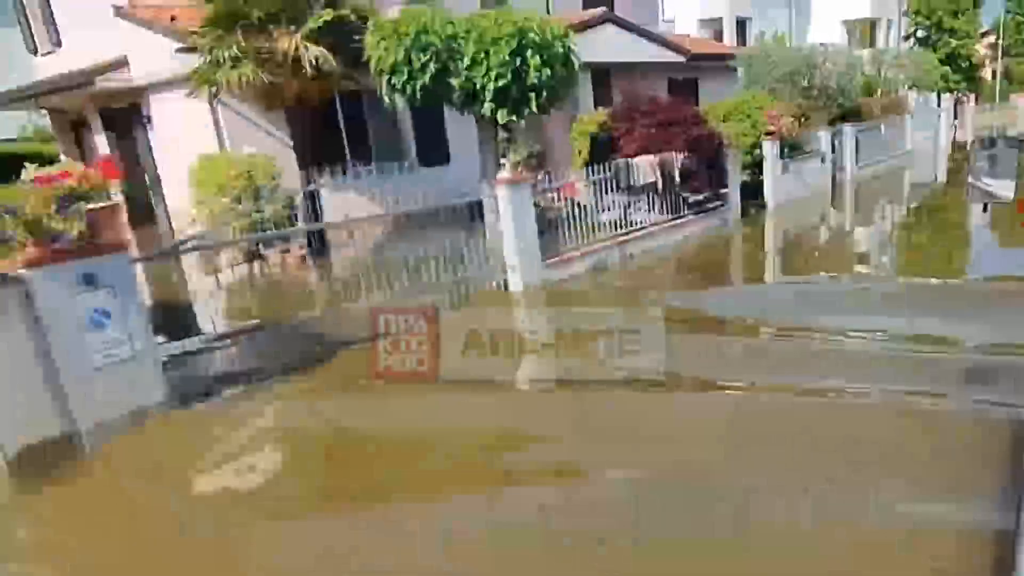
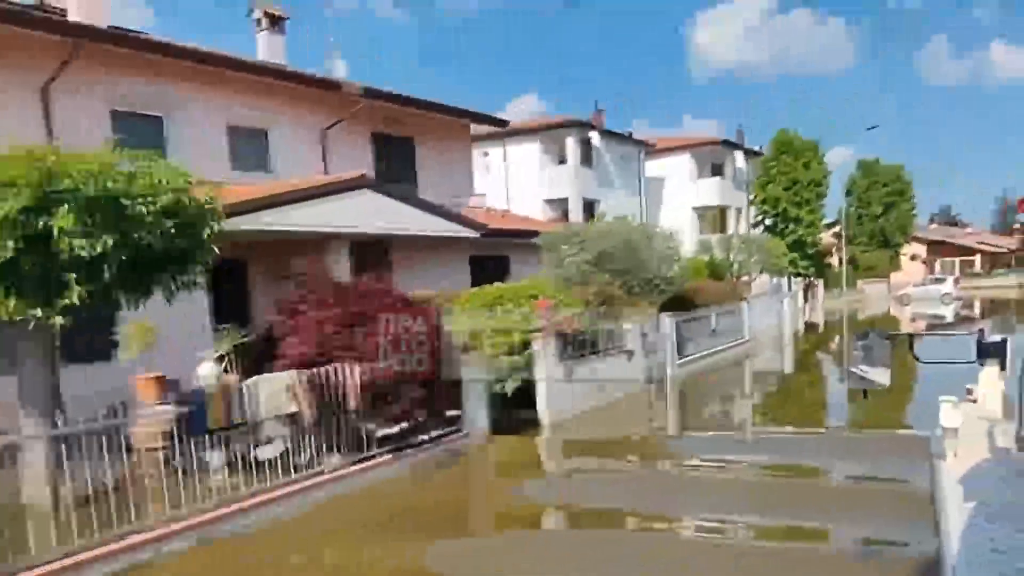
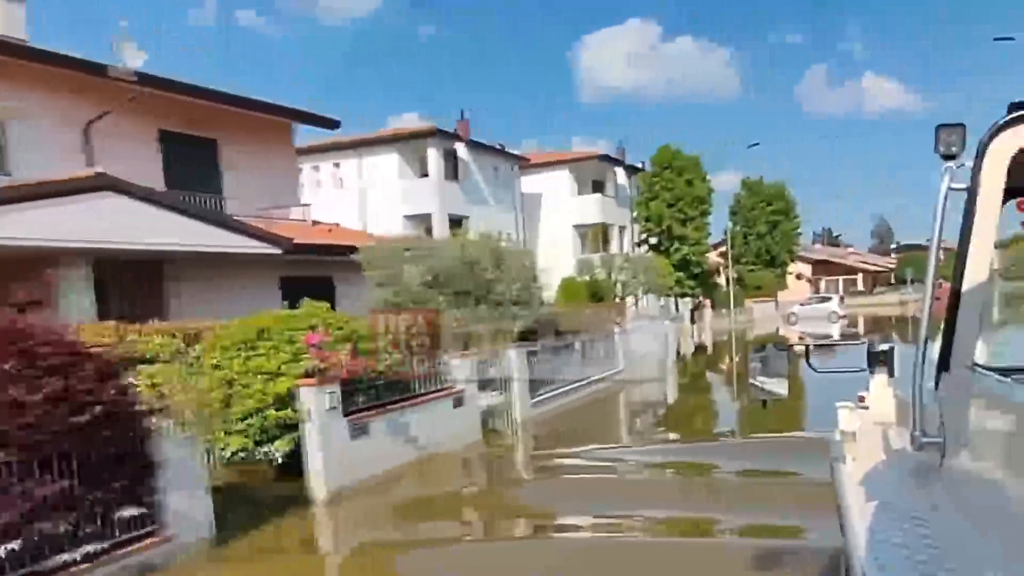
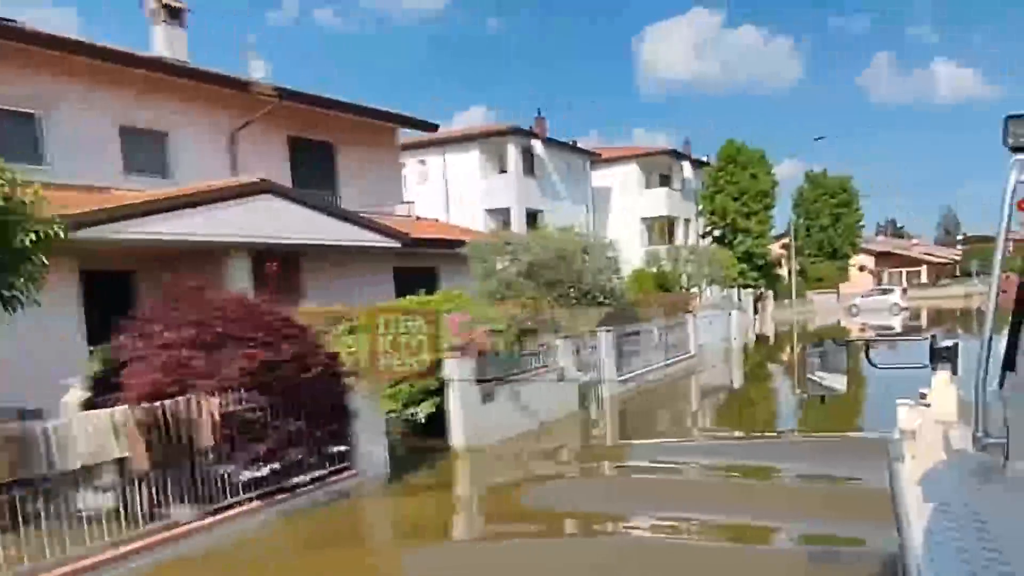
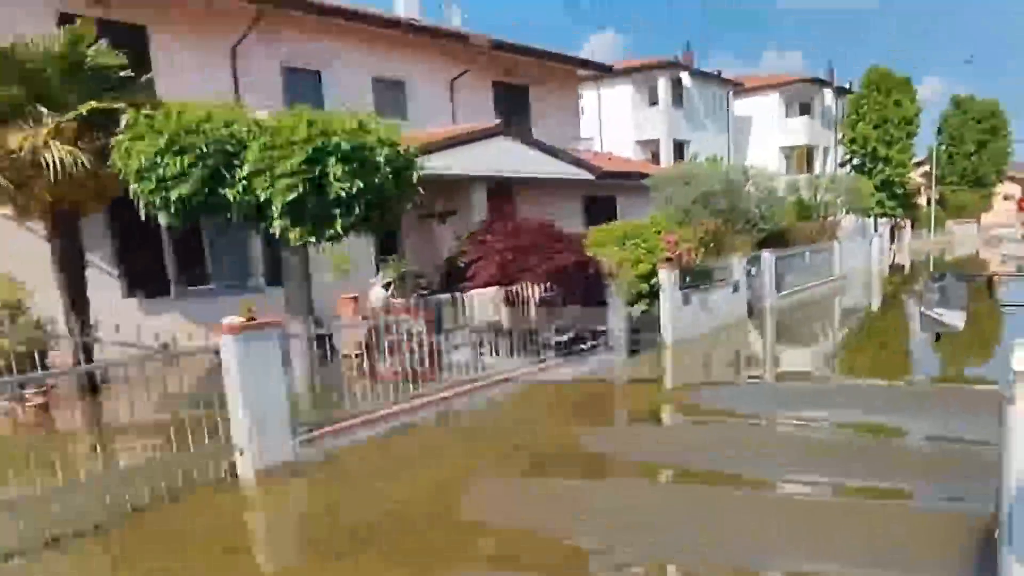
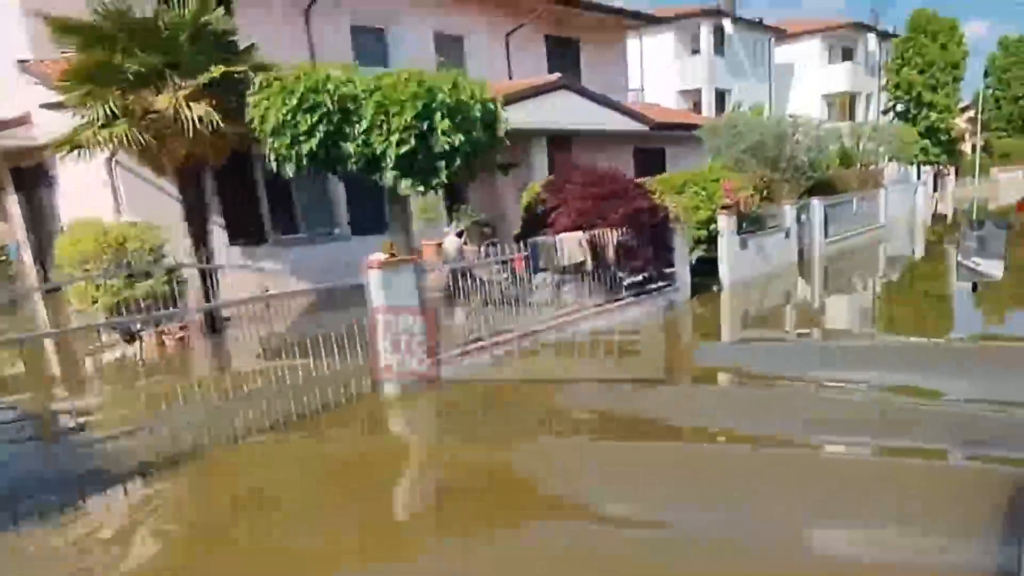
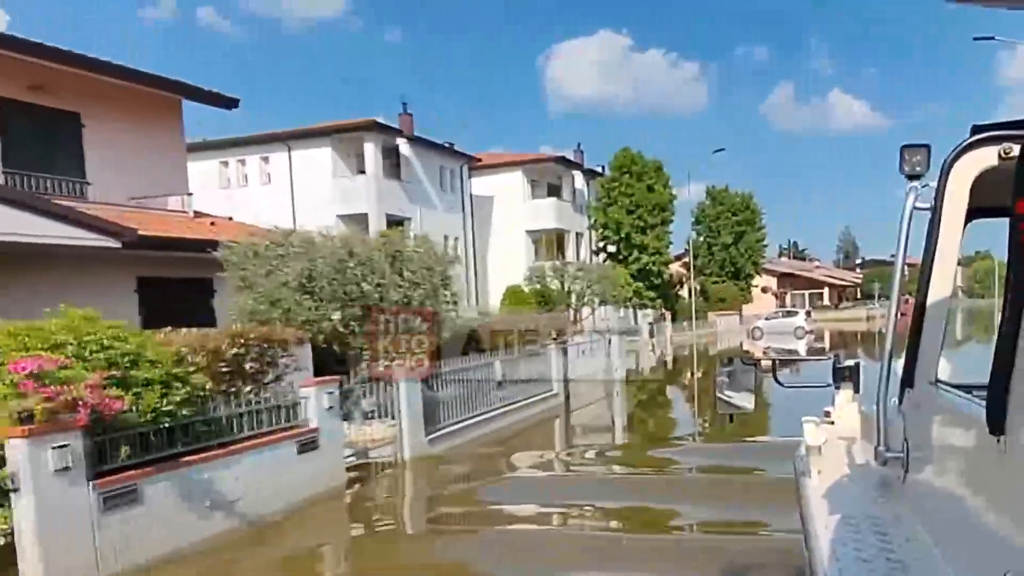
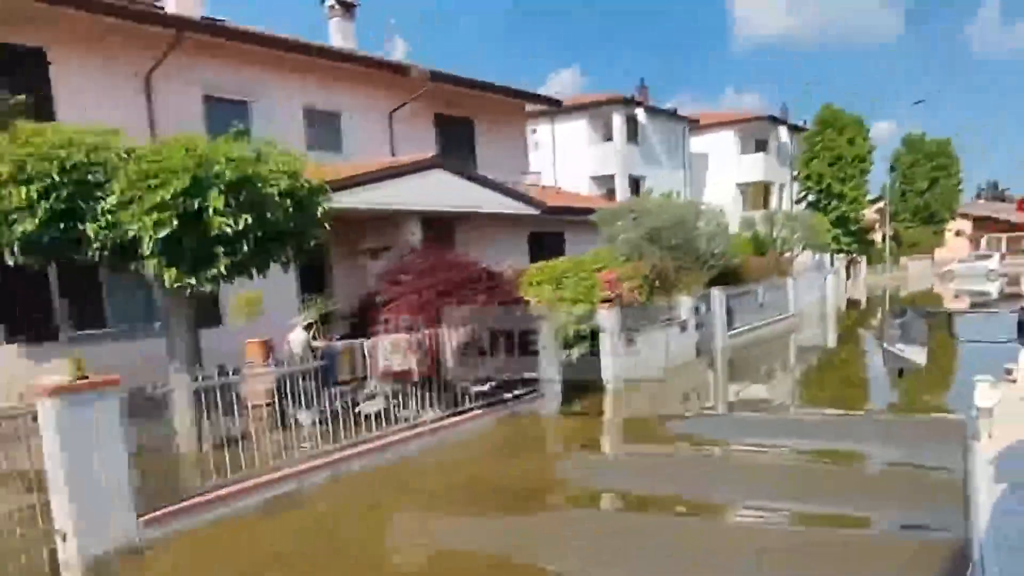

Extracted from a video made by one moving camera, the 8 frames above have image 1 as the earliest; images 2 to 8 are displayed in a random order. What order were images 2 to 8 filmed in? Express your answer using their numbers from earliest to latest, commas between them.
6, 5, 8, 2, 4, 3, 7
